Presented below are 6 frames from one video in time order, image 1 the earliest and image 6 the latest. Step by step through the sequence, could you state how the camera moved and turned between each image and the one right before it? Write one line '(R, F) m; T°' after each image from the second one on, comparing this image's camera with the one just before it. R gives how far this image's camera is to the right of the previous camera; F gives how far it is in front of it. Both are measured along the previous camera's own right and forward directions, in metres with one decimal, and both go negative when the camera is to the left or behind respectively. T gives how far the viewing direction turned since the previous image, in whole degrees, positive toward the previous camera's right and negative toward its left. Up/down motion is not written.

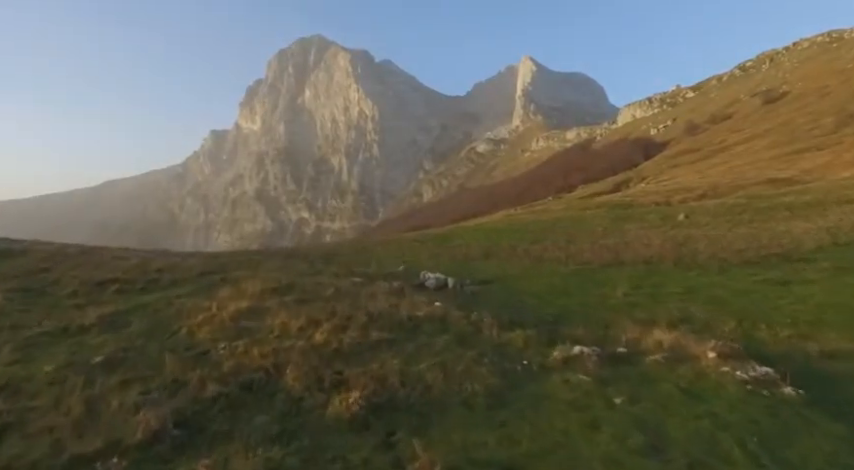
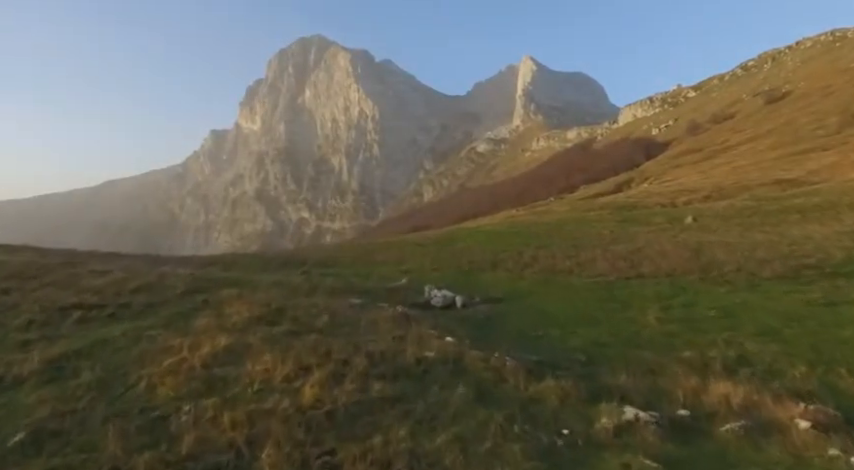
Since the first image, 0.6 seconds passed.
(-0.1, +1.2) m; 0°
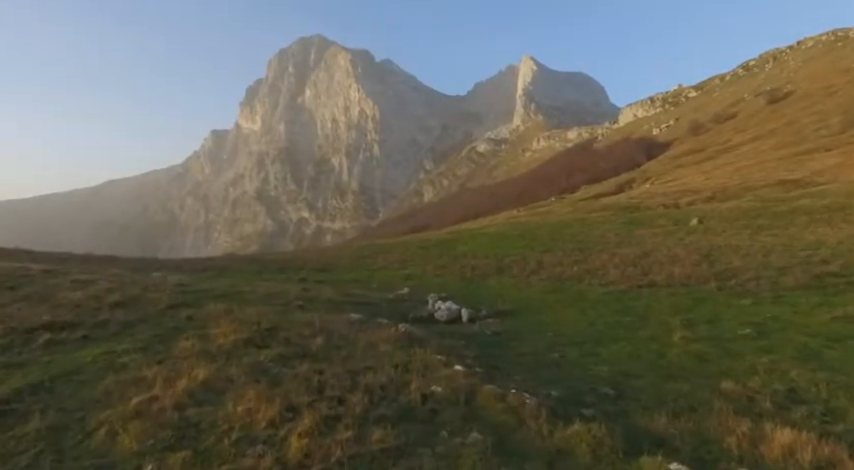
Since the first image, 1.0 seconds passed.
(-0.1, +0.8) m; 0°
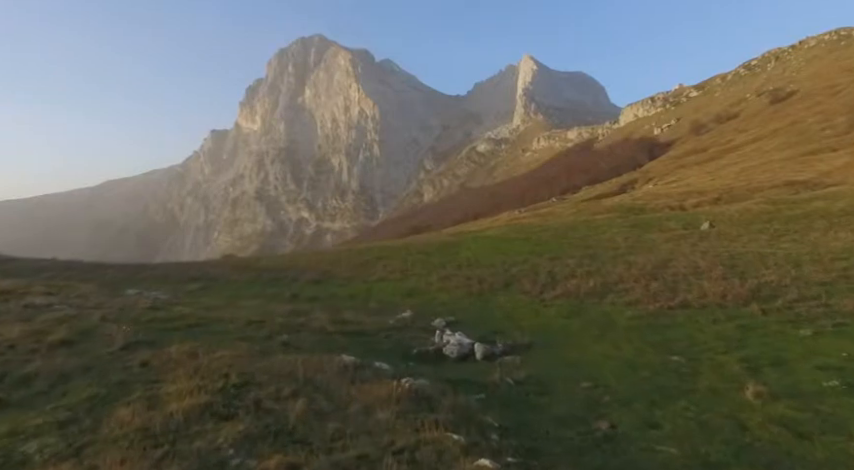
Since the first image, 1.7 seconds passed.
(-0.1, +1.7) m; 0°
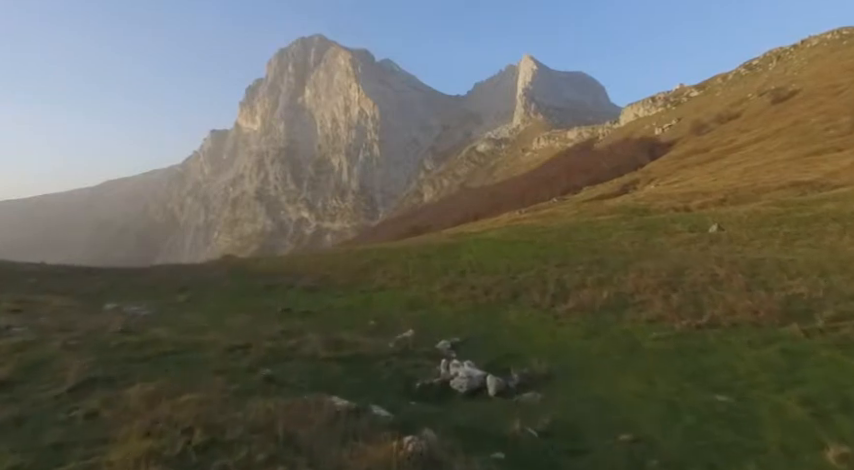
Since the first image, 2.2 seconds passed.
(-0.1, +1.2) m; 0°
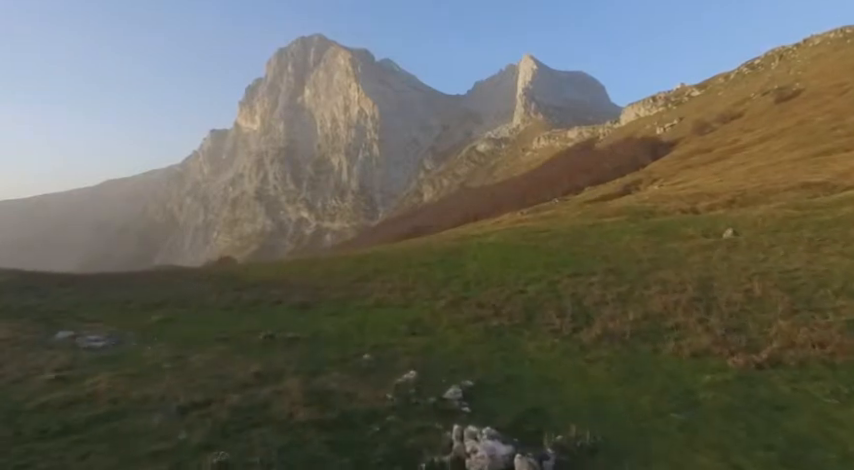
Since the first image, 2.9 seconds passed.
(-0.1, +2.1) m; 0°
